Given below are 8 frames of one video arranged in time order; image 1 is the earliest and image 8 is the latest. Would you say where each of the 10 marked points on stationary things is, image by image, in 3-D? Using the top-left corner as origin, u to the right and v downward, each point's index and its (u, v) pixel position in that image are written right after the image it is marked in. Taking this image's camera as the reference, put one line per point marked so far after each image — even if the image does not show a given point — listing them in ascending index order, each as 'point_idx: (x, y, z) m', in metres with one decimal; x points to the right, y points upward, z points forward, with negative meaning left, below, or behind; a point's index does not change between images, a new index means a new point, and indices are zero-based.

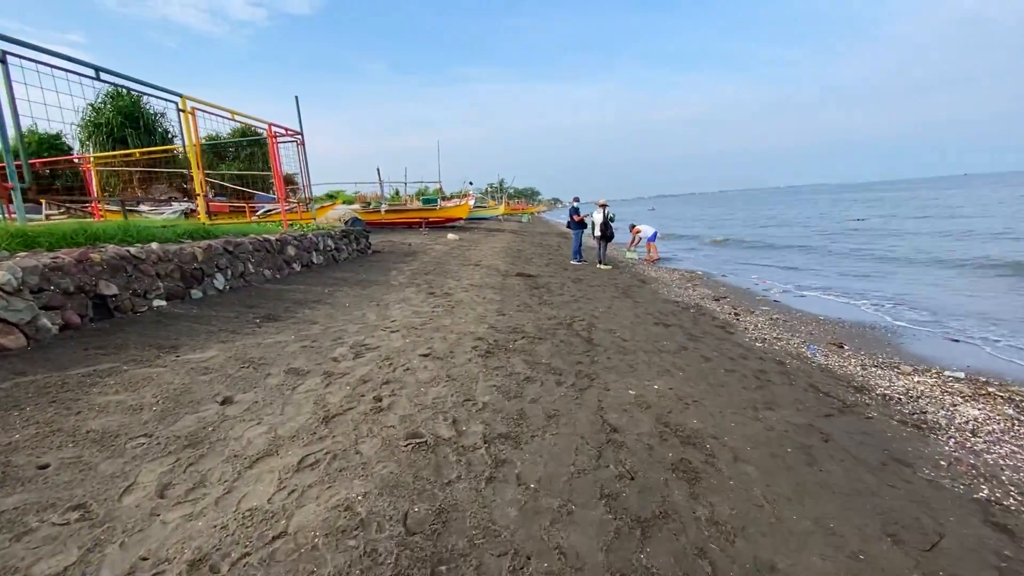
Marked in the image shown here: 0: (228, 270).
0: (-5.0, +0.3, +8.4) m
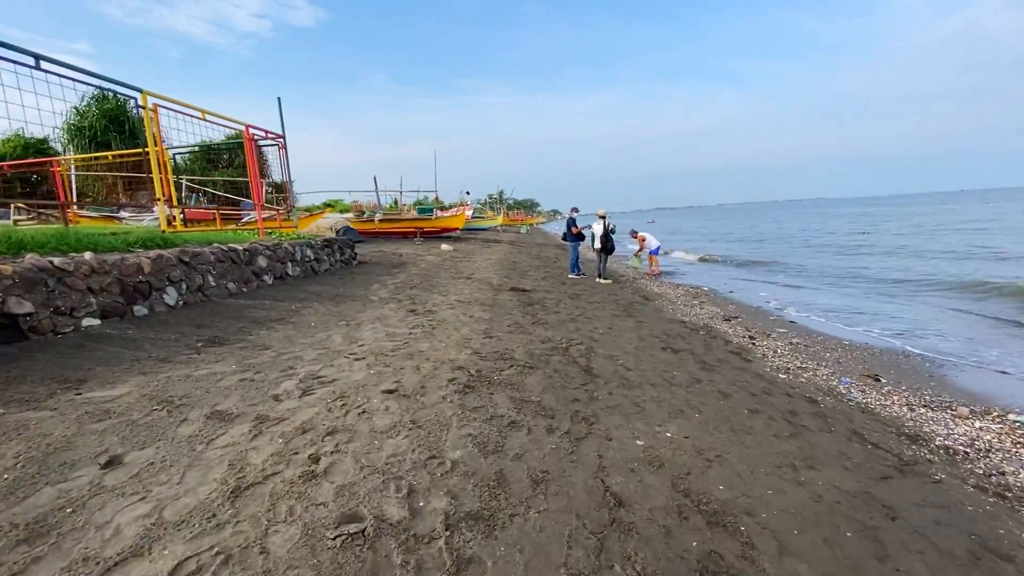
0: (-5.2, +0.1, +7.5) m
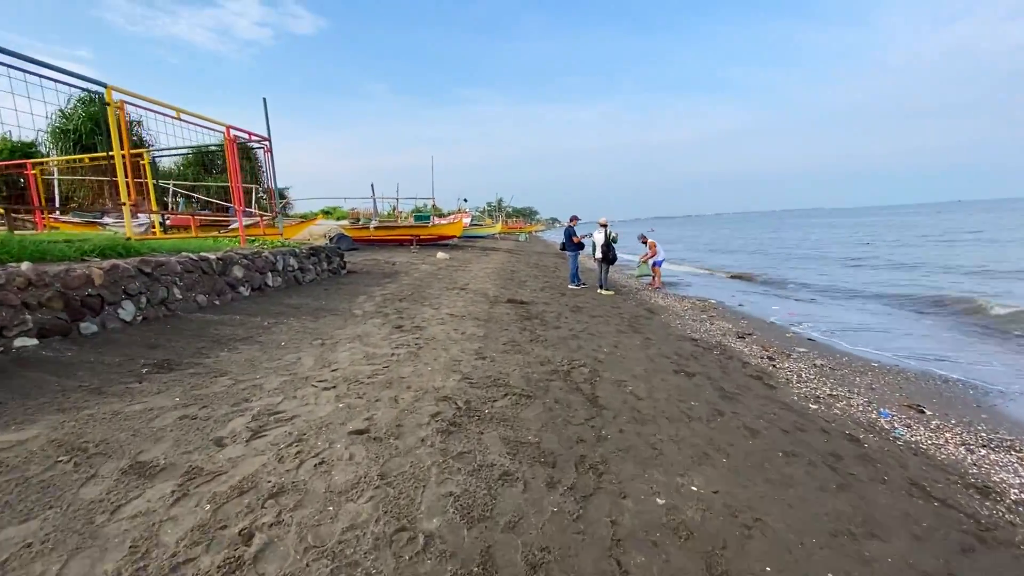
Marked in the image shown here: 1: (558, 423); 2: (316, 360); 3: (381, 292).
0: (-5.2, -0.1, +6.8) m
1: (+0.4, -1.3, +4.6) m
2: (-2.3, -0.8, +5.6) m
3: (-2.9, -0.1, +10.7) m
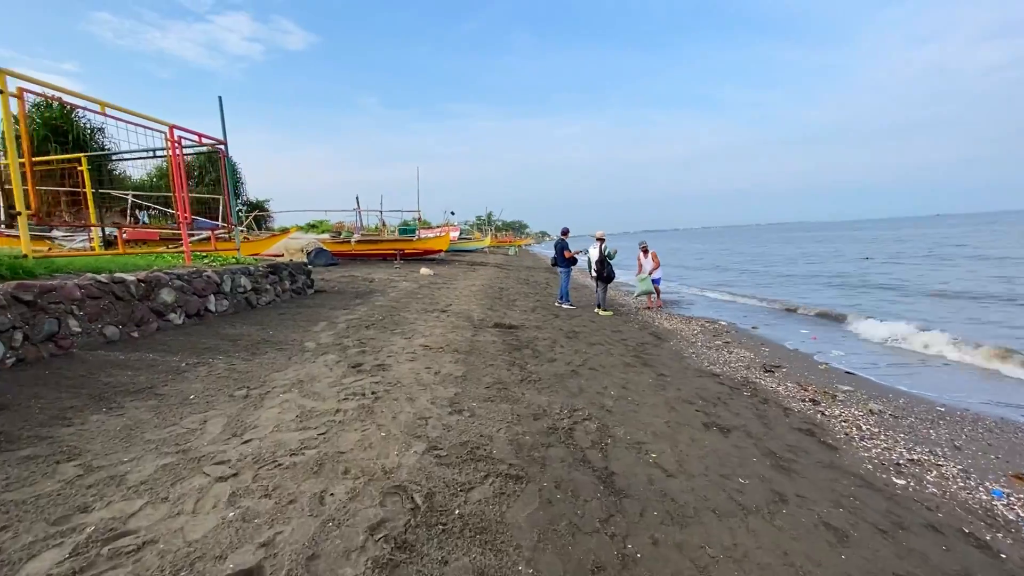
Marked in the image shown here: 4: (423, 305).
0: (-5.4, -0.5, +5.2) m
1: (+0.3, -1.6, +3.1) m
2: (-2.4, -1.2, +4.1) m
3: (-3.2, -0.6, +9.2) m
4: (-2.2, -0.4, +11.6) m
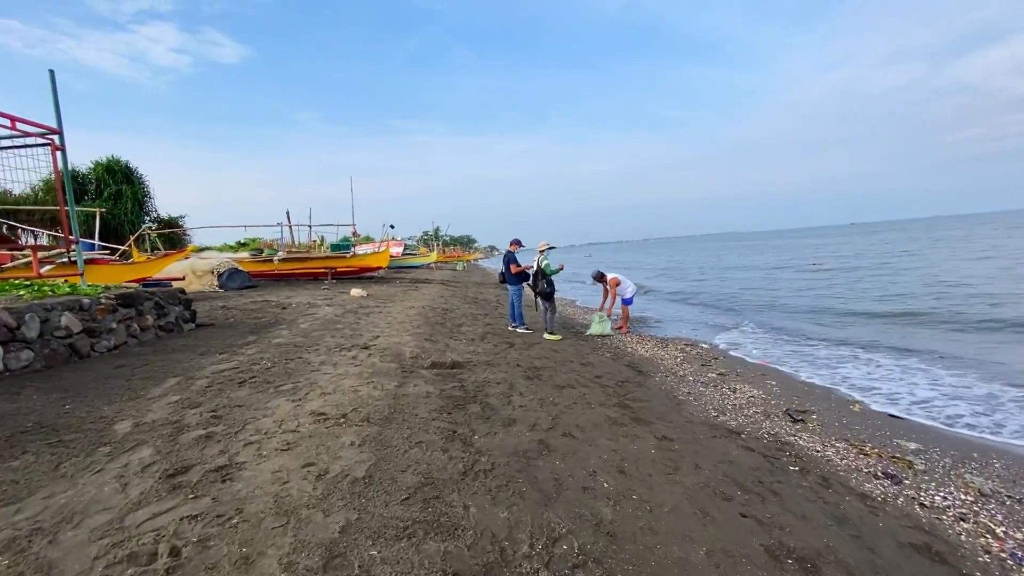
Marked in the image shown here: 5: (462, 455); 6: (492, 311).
0: (-5.8, -0.9, +2.4) m
1: (+0.1, -1.8, +0.8) m
2: (-2.7, -1.5, +1.6) m
3: (-4.0, -1.1, +6.6) m
4: (-3.3, -1.0, +9.1) m
5: (-0.4, -1.5, +4.3) m
6: (-0.6, -0.7, +15.6) m
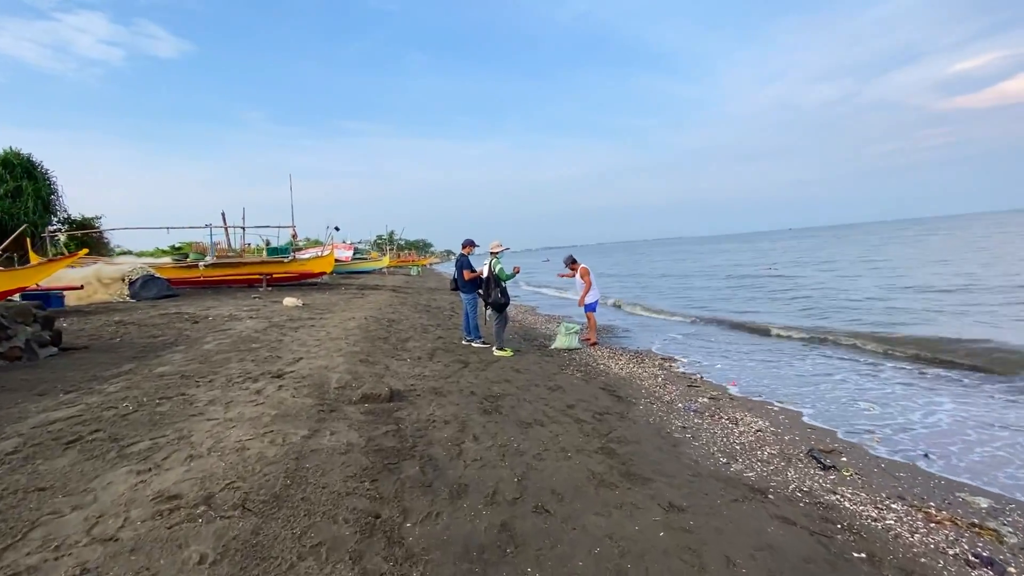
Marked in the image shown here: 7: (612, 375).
0: (-5.9, -1.1, +0.4) m
1: (+0.1, -1.9, -0.6) m
2: (-2.8, -1.6, -0.2) m
3: (-4.5, -1.2, +4.7) m
4: (-4.0, -1.2, +7.3) m
5: (-0.8, -1.6, +2.8) m
6: (-2.0, -0.9, +14.0) m
7: (+1.7, -1.4, +7.8) m
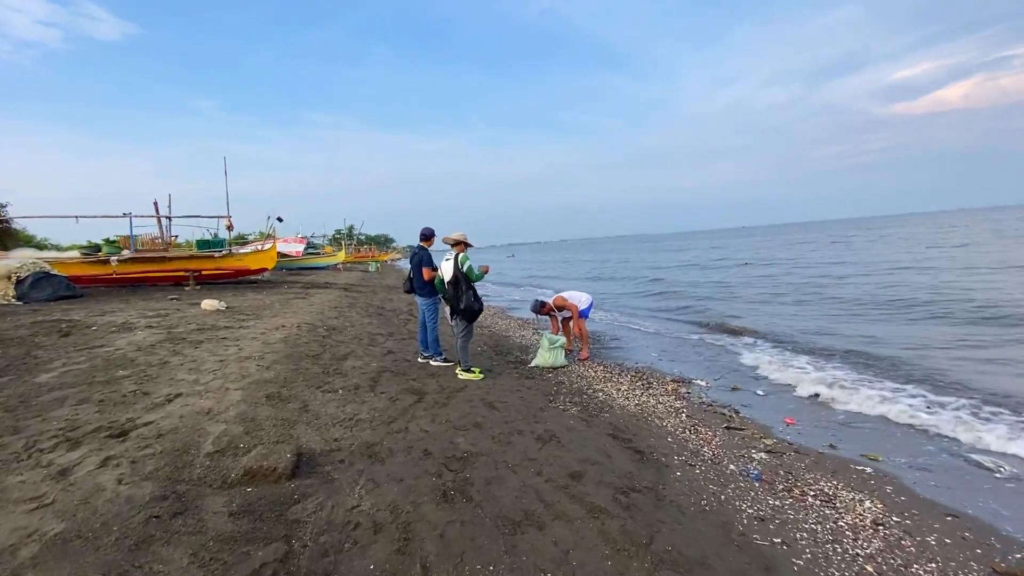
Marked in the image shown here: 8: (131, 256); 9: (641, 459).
0: (-5.7, -1.2, -2.2) m
1: (+0.4, -2.0, -2.7) m
2: (-2.5, -1.7, -2.5) m
3: (-4.6, -1.3, +2.3) m
4: (-4.3, -1.2, +4.8) m
5: (-0.7, -1.7, +0.7) m
6: (-2.8, -1.0, +11.7) m
7: (+1.3, -1.5, +5.8) m
8: (-15.6, +1.3, +19.7) m
9: (+1.2, -1.6, +4.4) m
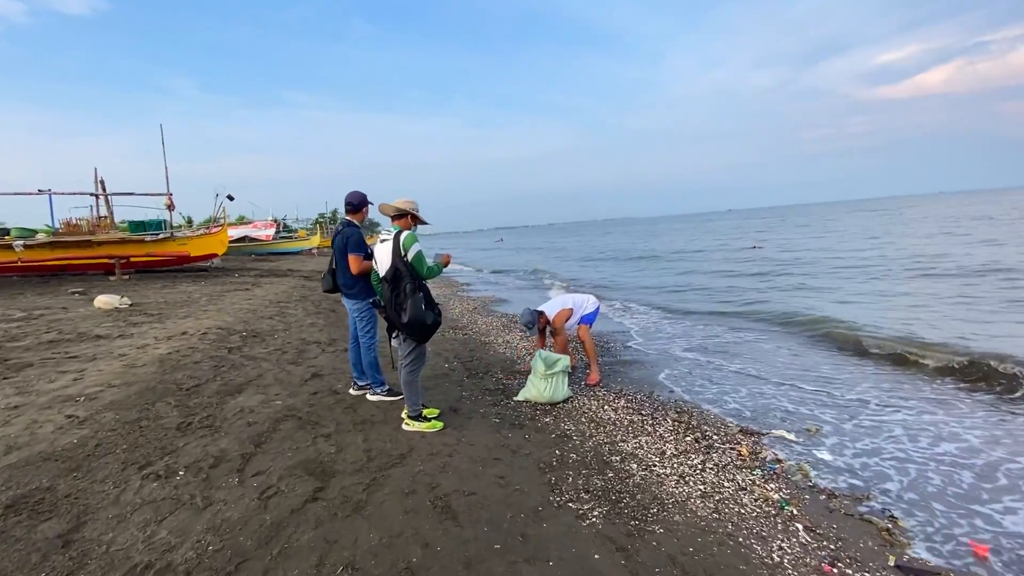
0: (-5.7, -1.5, -4.9) m
1: (+0.5, -2.3, -5.3) m
2: (-2.5, -2.0, -5.1) m
3: (-4.7, -1.5, -0.4) m
4: (-4.4, -1.3, +2.1) m
5: (-0.8, -1.9, -1.9) m
6: (-3.1, -0.8, +9.1) m
7: (+1.1, -1.5, +3.2) m
8: (-16.2, +1.7, +16.6) m
9: (+1.0, -1.6, +1.8) m
